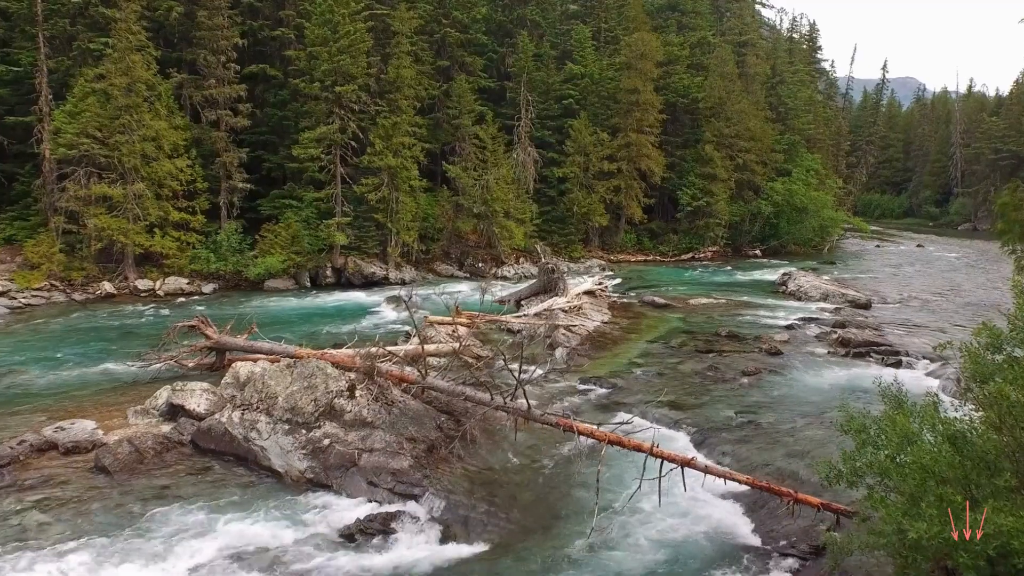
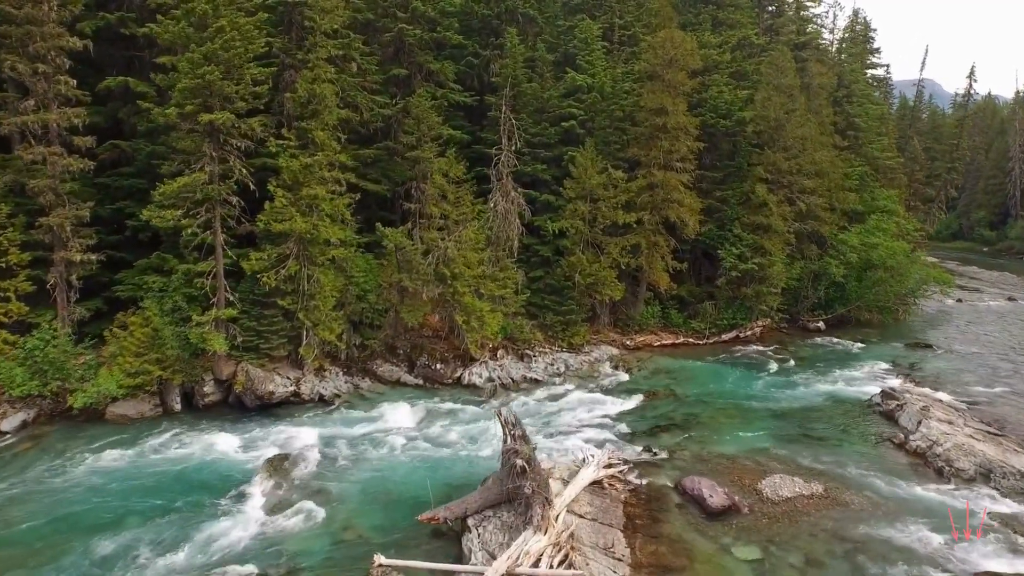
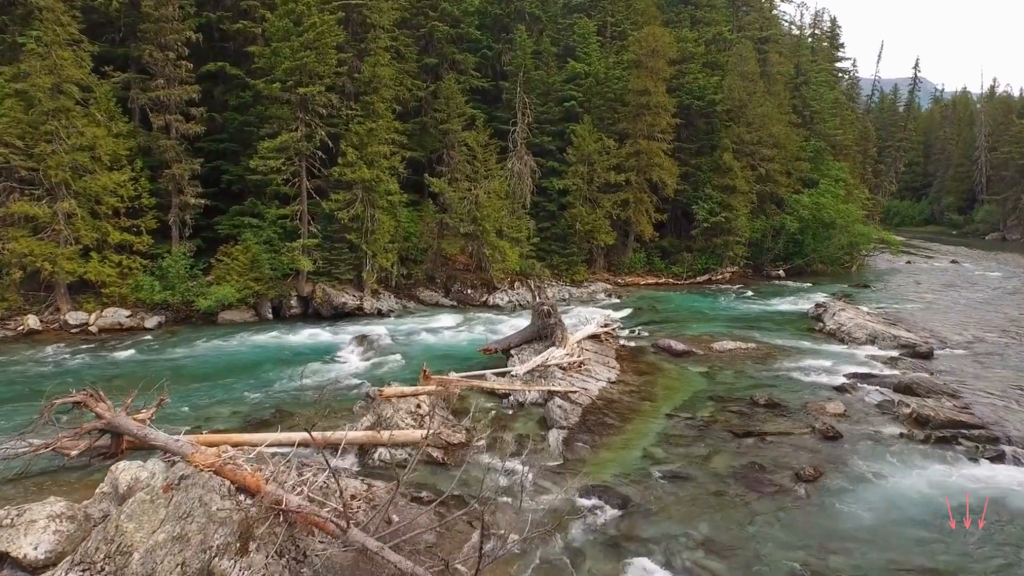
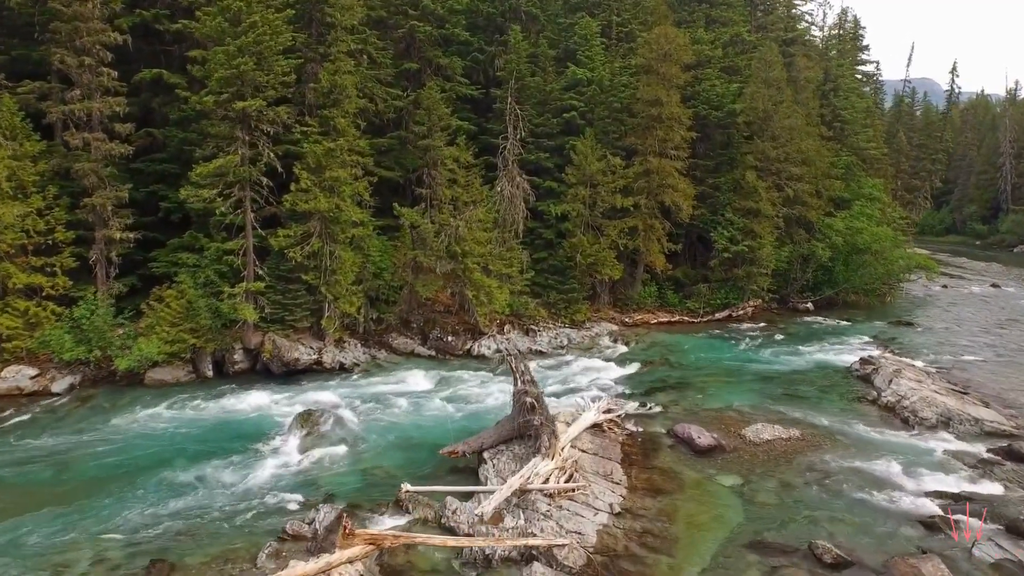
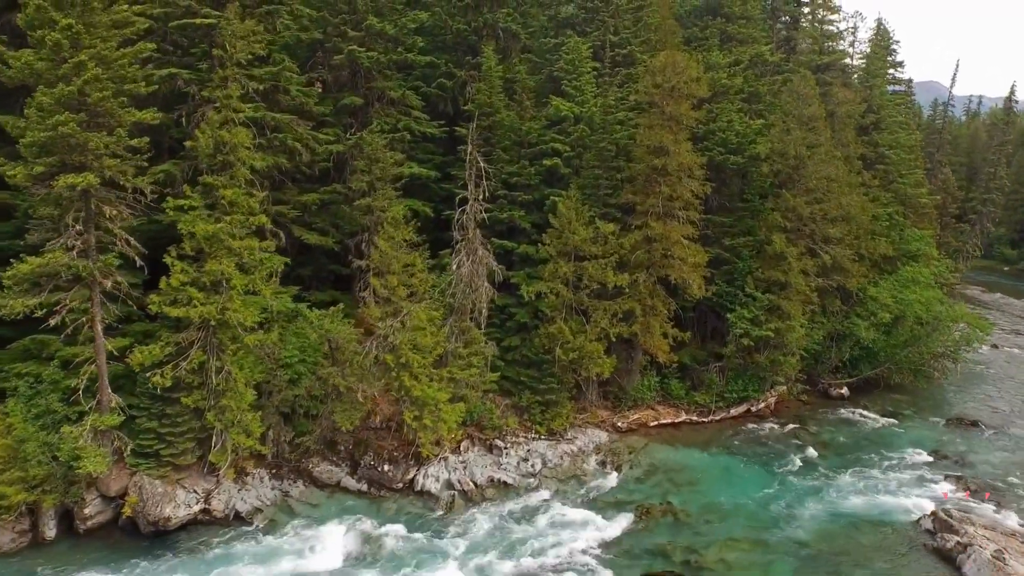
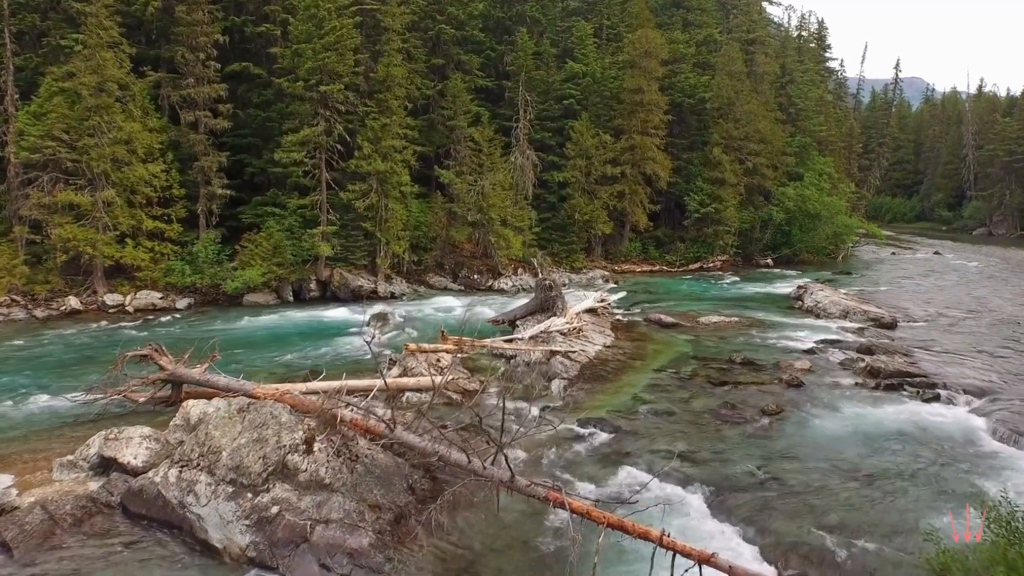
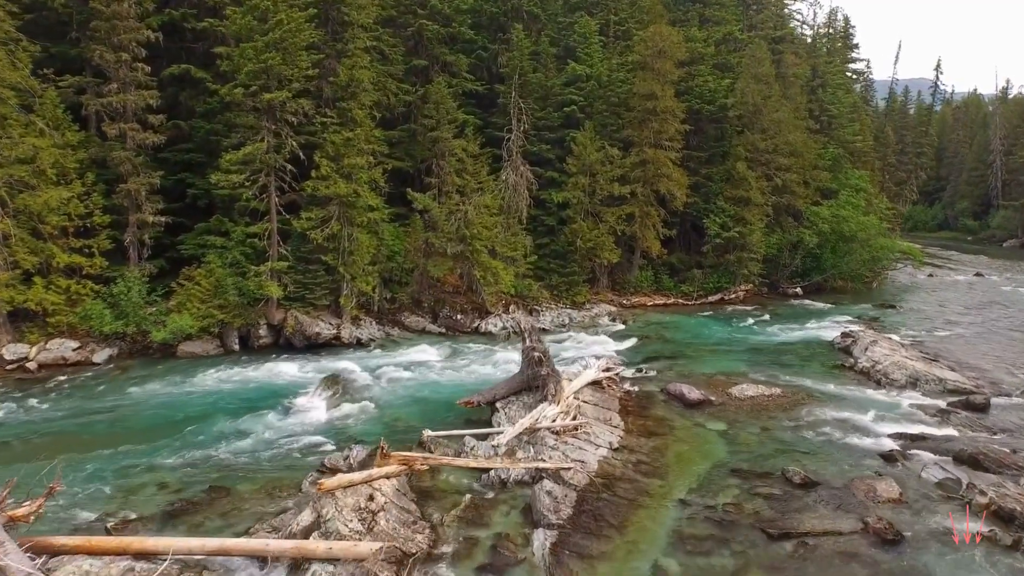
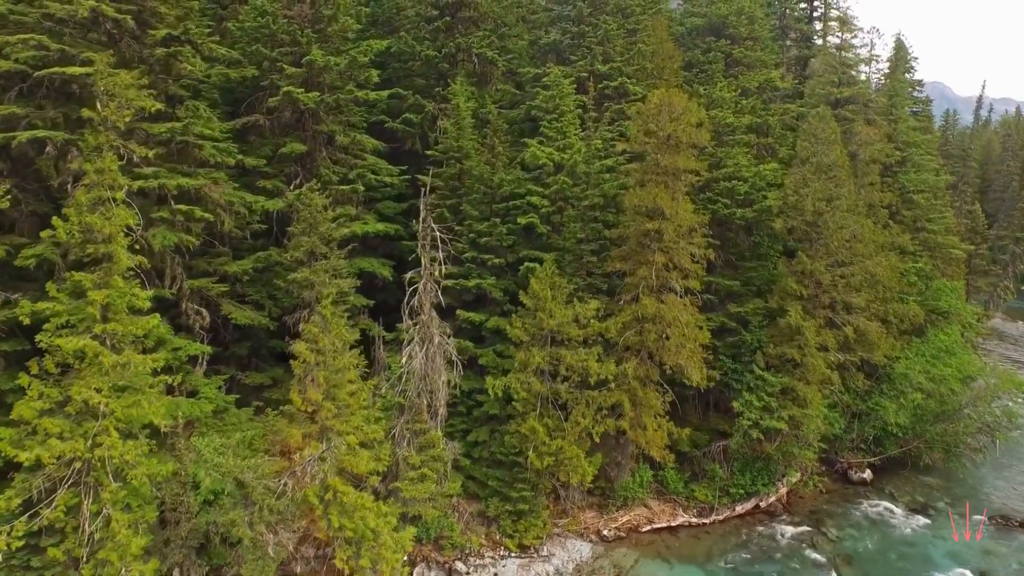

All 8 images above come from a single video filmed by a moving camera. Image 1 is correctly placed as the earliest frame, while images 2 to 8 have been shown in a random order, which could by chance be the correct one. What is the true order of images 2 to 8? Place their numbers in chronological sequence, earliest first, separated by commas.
6, 3, 7, 4, 2, 5, 8
